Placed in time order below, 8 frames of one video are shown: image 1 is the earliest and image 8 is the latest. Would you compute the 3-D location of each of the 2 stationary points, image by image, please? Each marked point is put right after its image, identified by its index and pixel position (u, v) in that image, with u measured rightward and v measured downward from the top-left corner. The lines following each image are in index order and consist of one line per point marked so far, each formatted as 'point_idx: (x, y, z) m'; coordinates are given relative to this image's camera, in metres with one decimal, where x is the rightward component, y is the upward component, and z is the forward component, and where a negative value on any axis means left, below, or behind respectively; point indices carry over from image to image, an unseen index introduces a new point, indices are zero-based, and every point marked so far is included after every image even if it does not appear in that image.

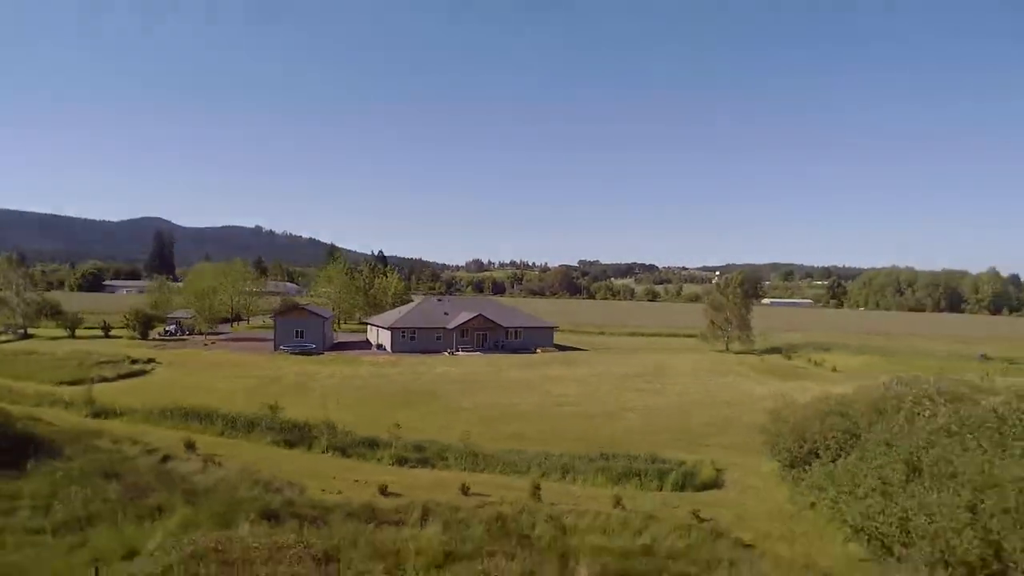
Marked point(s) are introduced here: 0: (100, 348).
0: (-8.2, -1.2, +12.7) m
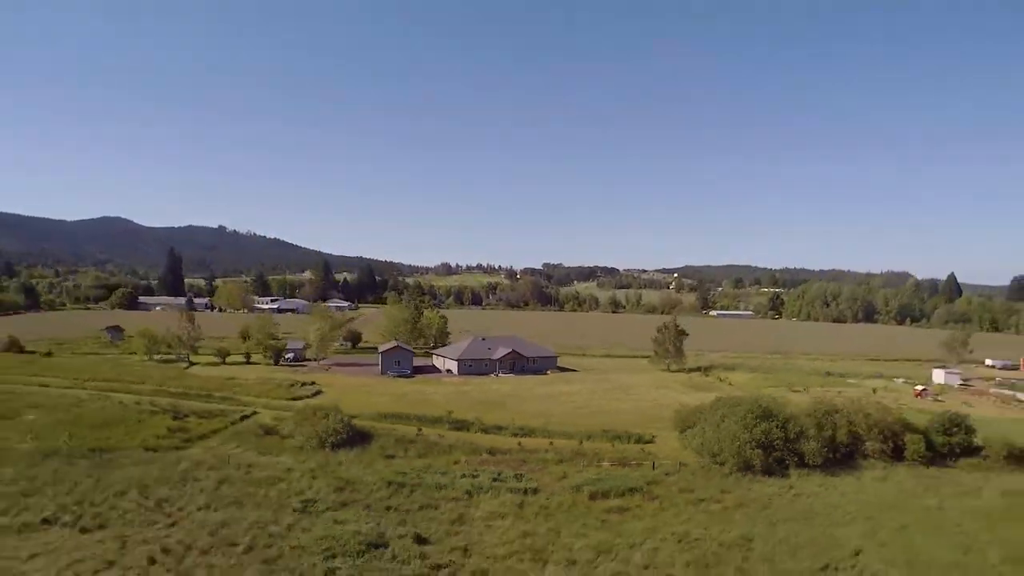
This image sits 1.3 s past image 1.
0: (-7.4, -2.7, +19.8) m
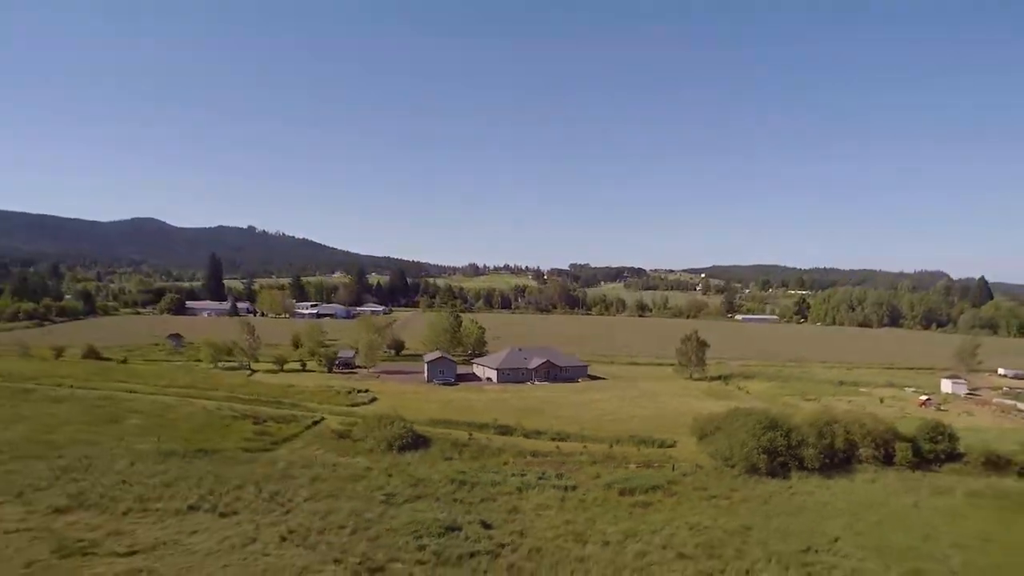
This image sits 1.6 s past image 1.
0: (-6.3, -3.3, +22.0) m
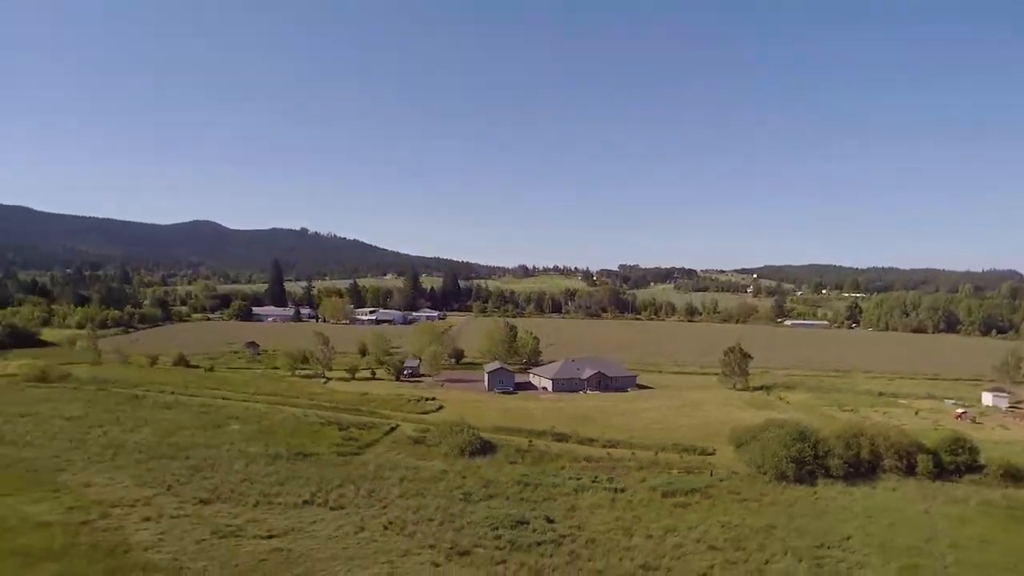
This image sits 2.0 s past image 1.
0: (-4.3, -3.9, +24.3) m
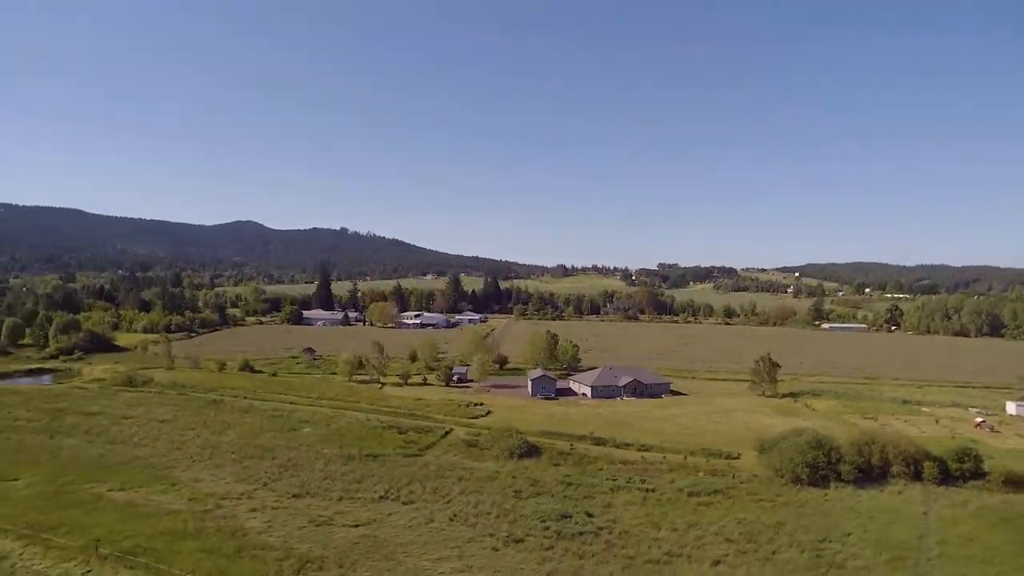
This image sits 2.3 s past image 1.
0: (-2.6, -4.4, +26.4) m
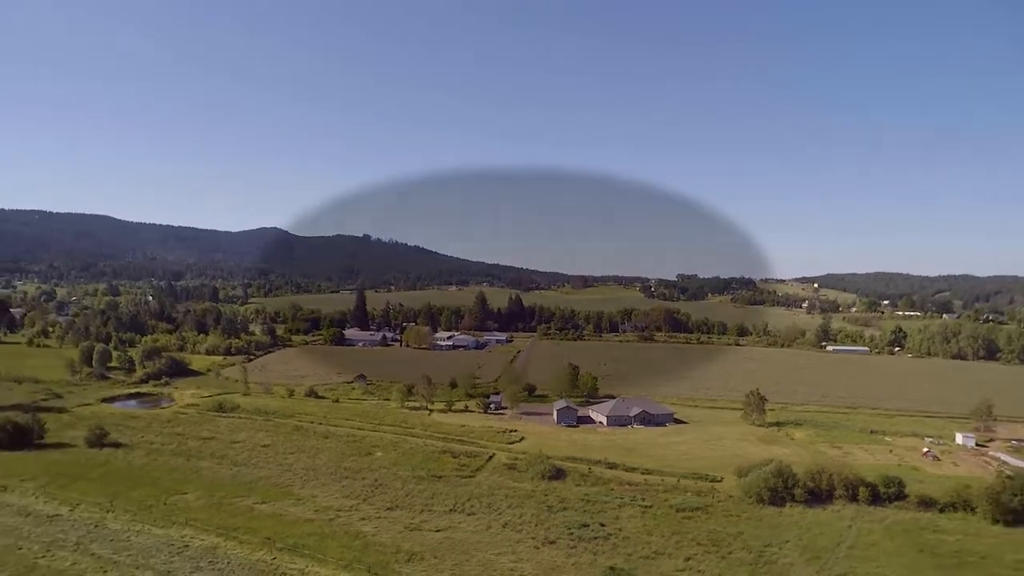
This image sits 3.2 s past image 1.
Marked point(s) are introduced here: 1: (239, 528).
0: (-1.2, -6.6, +31.7) m
1: (-7.4, -6.5, +17.5) m
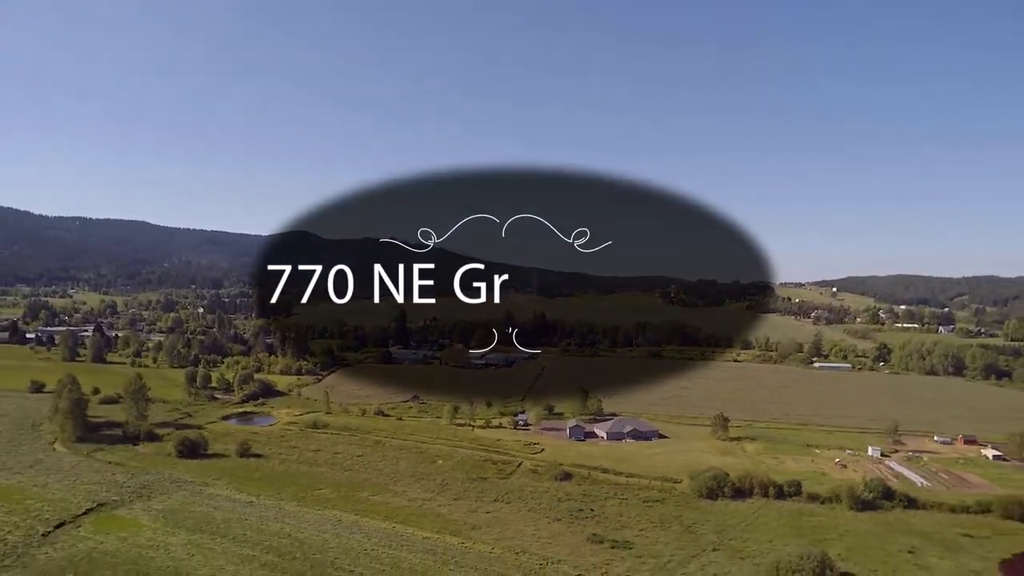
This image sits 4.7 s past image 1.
0: (+0.3, -9.7, +42.0) m
1: (-6.4, -9.7, +28.1) m
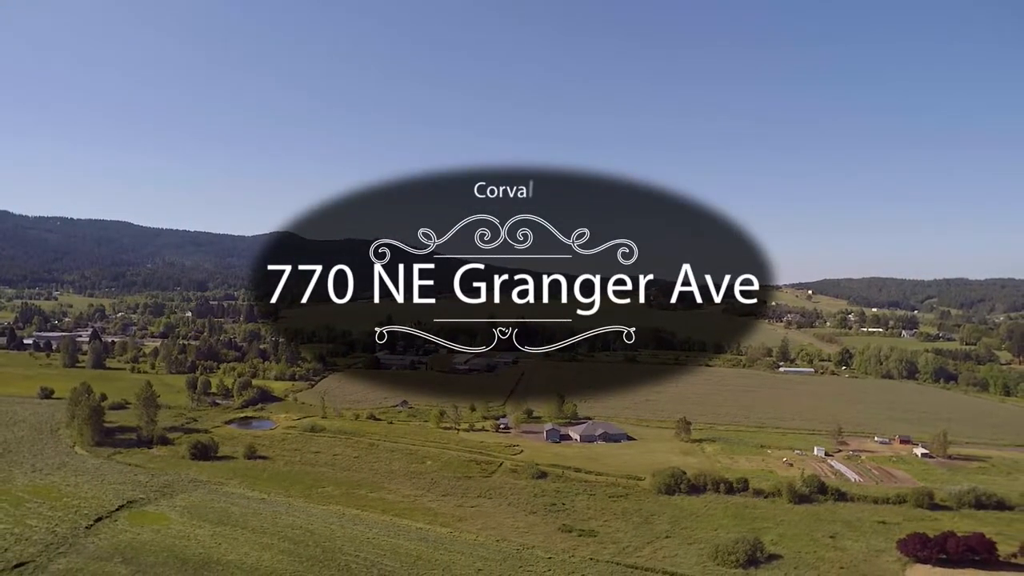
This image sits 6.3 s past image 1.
0: (-0.9, -10.8, +46.0) m
1: (-7.3, -10.8, +31.9) m
